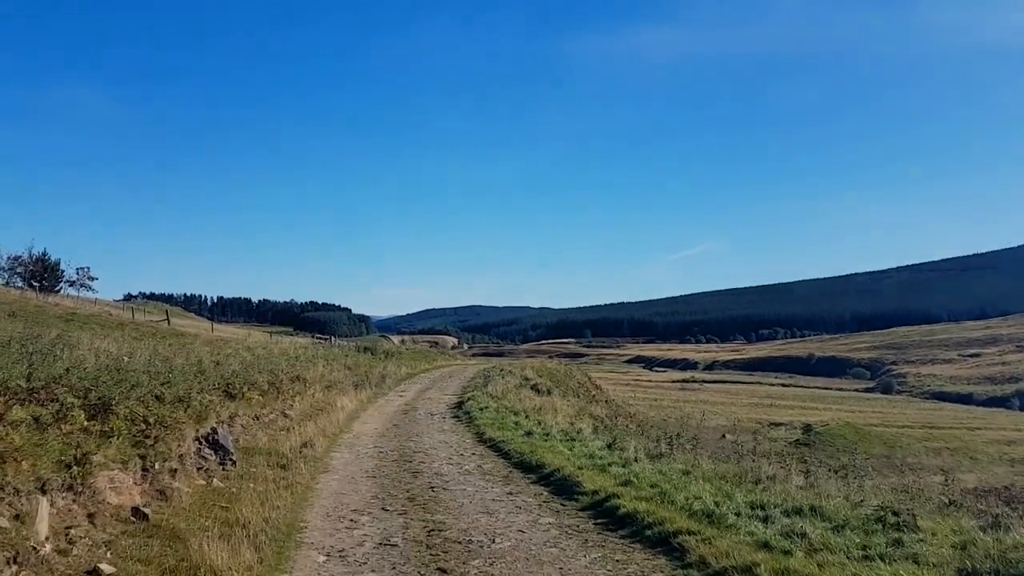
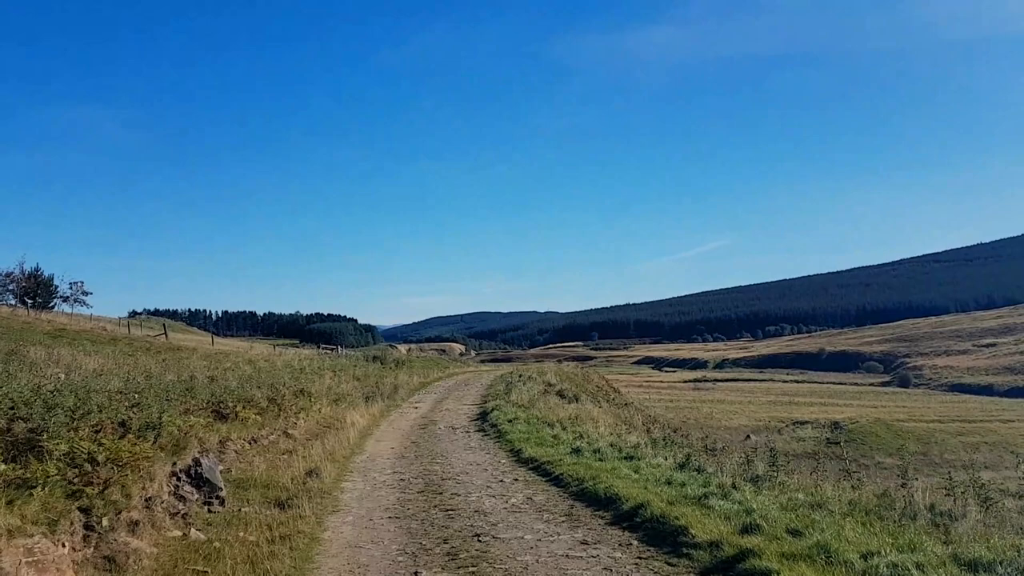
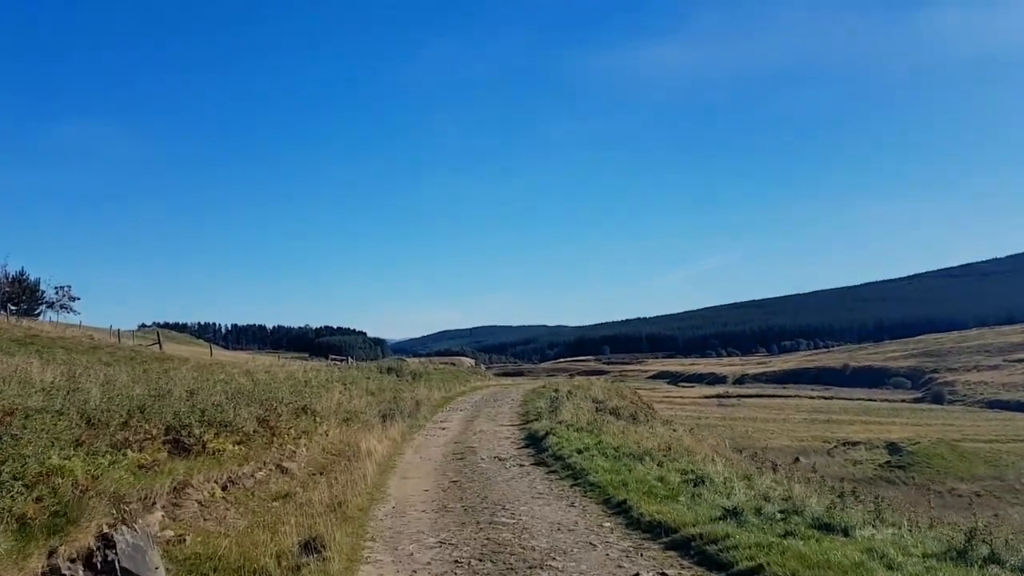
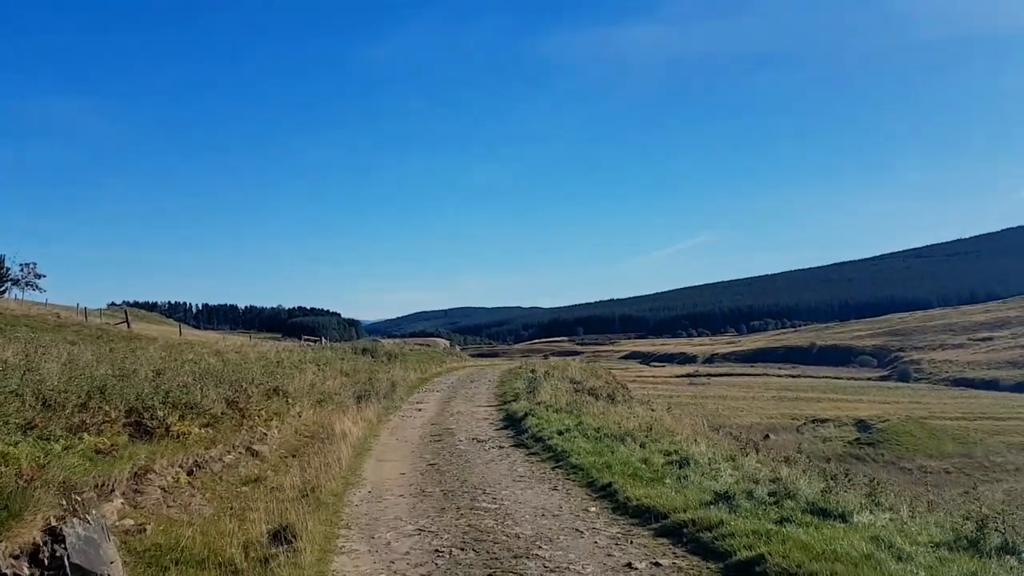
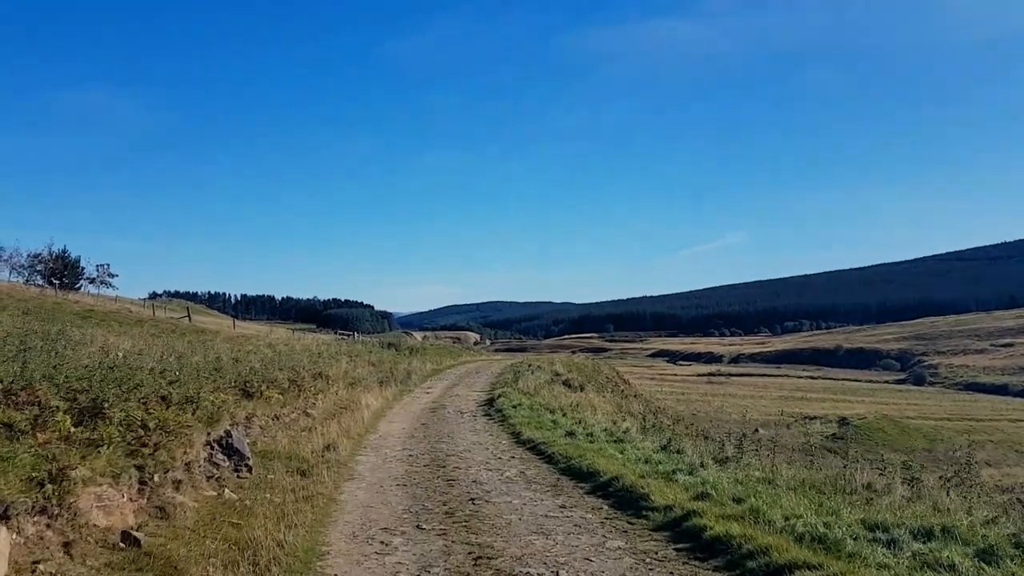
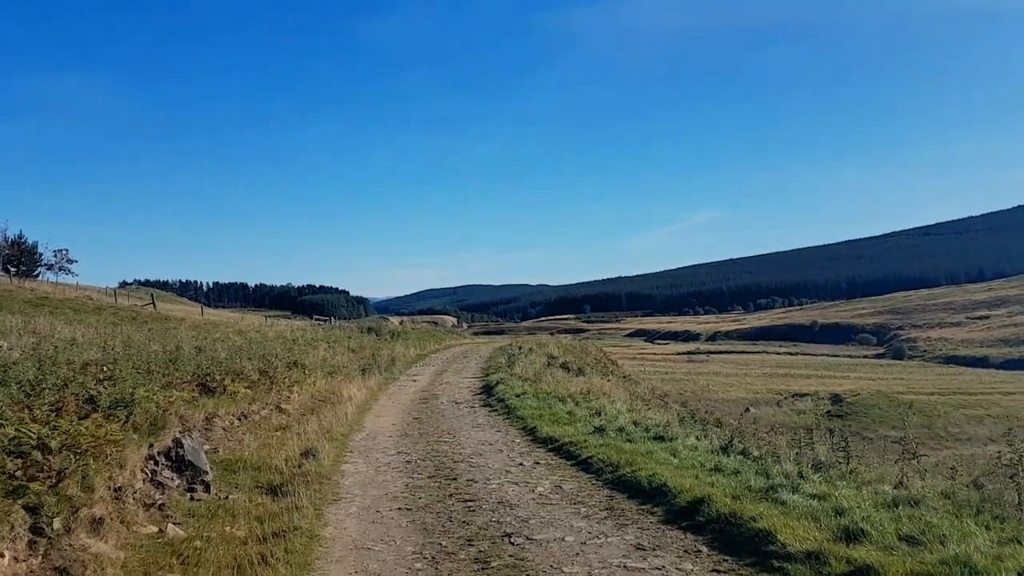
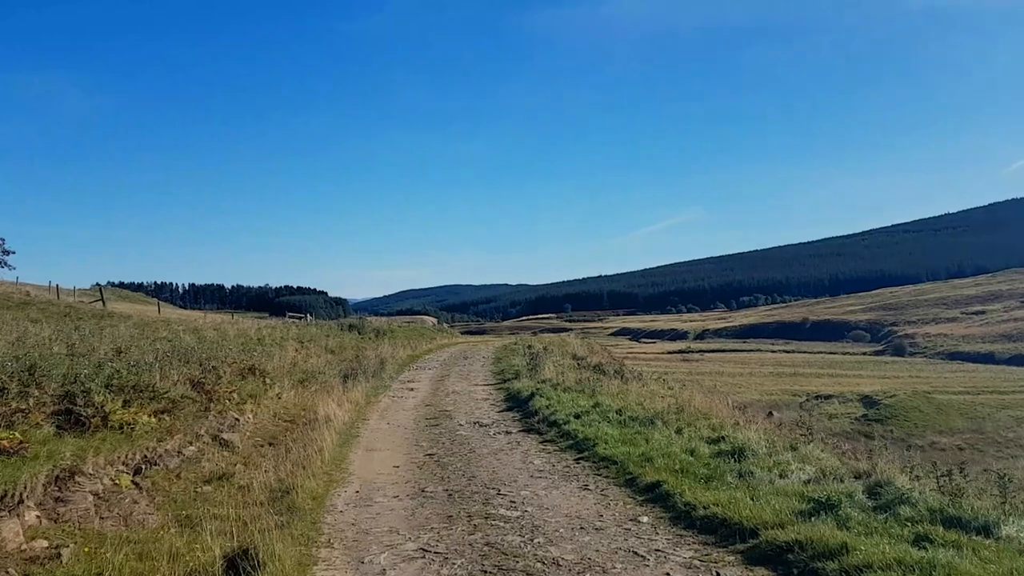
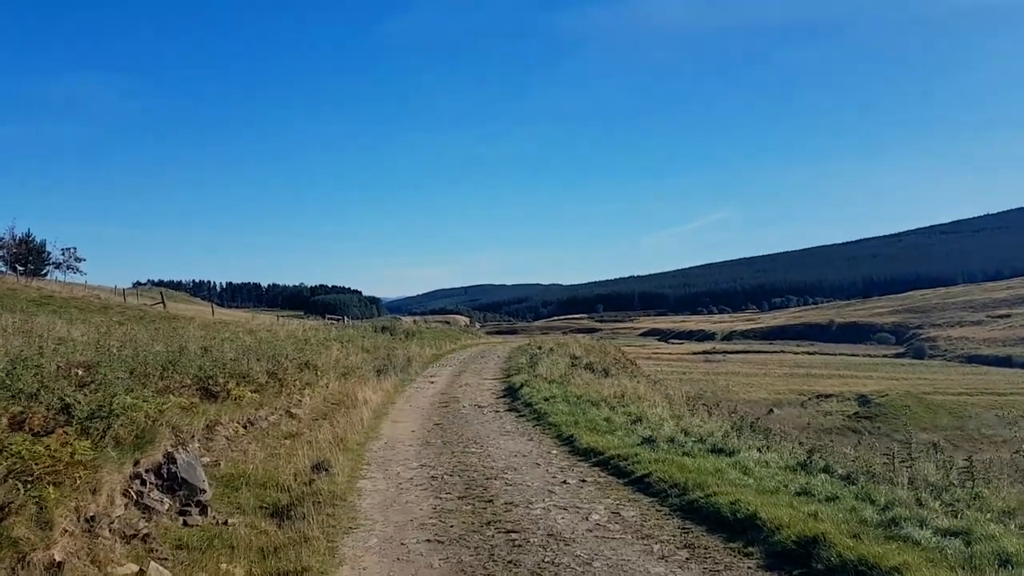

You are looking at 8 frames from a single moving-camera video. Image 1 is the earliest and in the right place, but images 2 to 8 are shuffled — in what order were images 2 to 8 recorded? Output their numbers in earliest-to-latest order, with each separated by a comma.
5, 2, 6, 8, 3, 4, 7
